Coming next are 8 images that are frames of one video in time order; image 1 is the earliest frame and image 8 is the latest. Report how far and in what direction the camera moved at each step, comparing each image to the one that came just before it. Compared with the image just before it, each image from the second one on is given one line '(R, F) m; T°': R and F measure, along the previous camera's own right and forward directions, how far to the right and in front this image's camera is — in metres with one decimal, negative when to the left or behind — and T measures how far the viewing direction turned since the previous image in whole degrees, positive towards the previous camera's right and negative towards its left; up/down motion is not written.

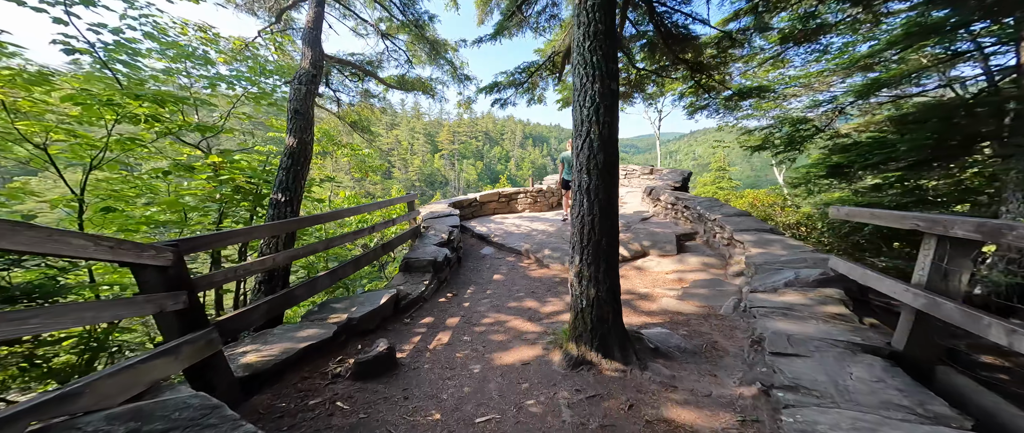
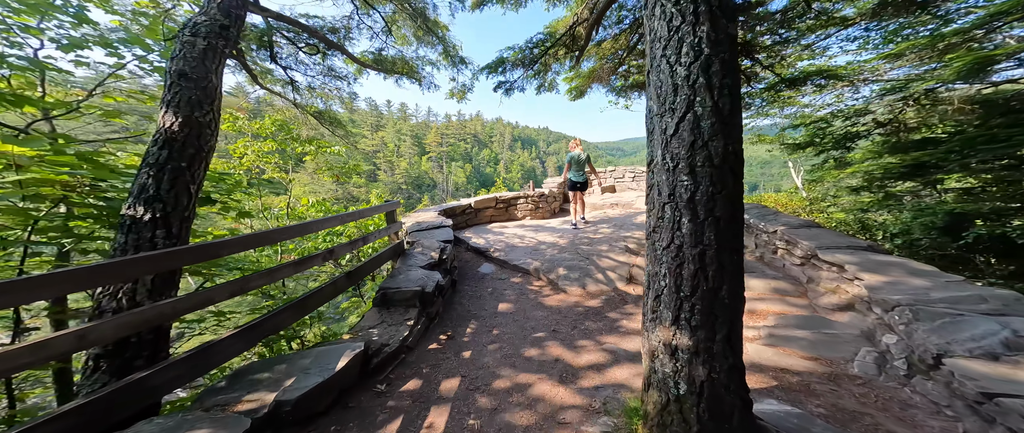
(-0.2, +0.9) m; +2°
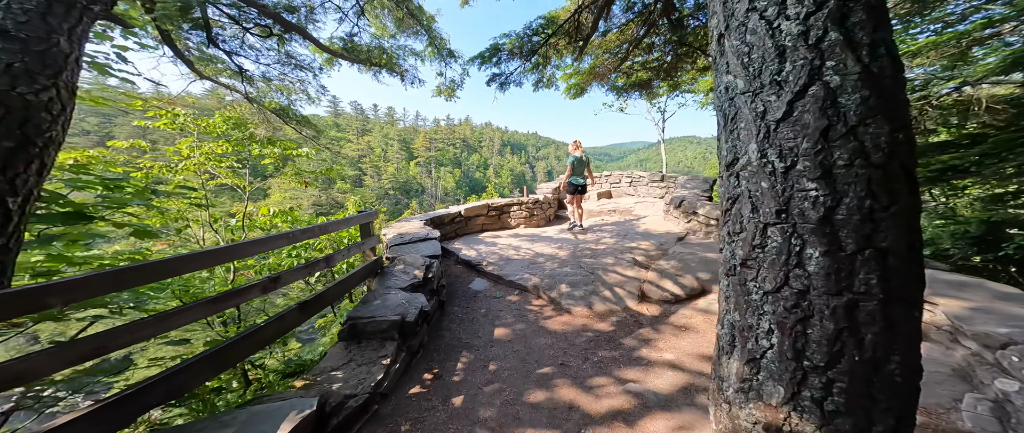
(-0.1, +0.5) m; +2°
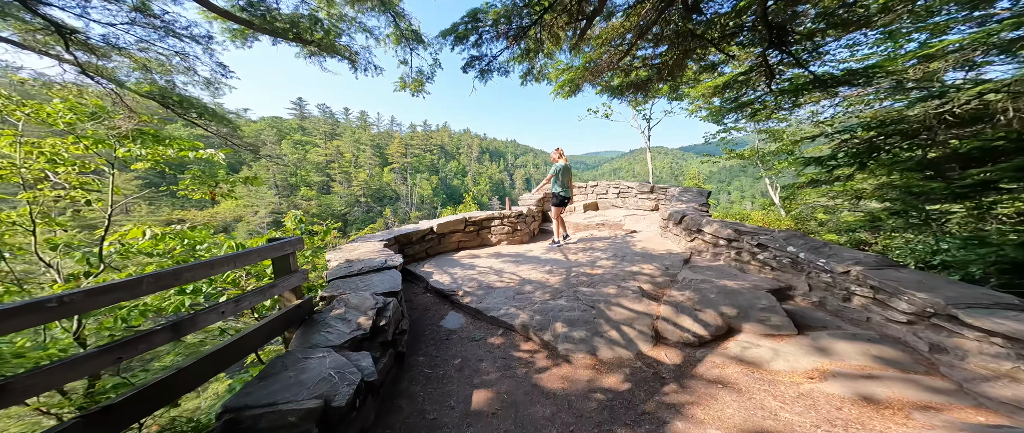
(-0.1, +0.7) m; +5°
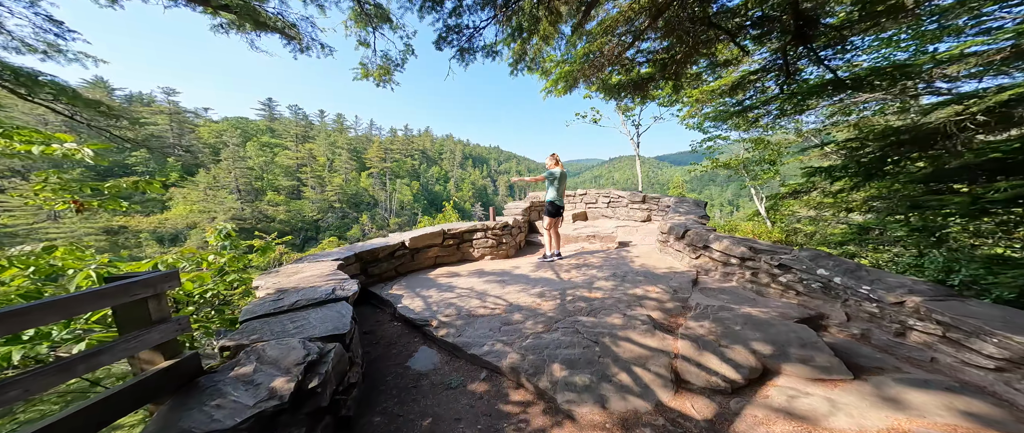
(-0.1, +0.6) m; +4°
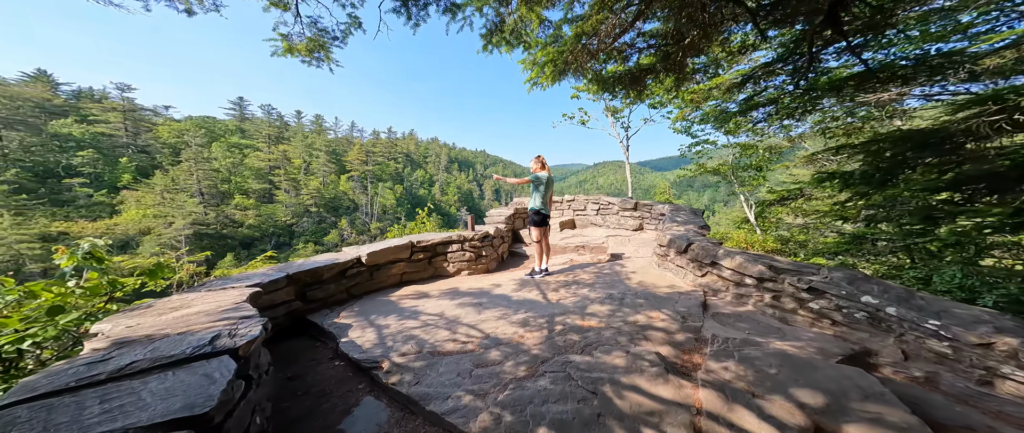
(+0.1, +0.6) m; +3°
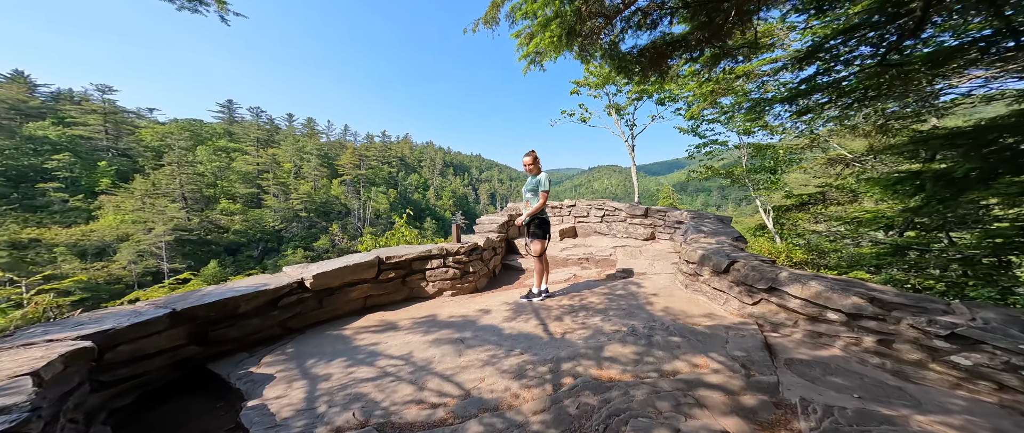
(0.0, +0.8) m; +1°
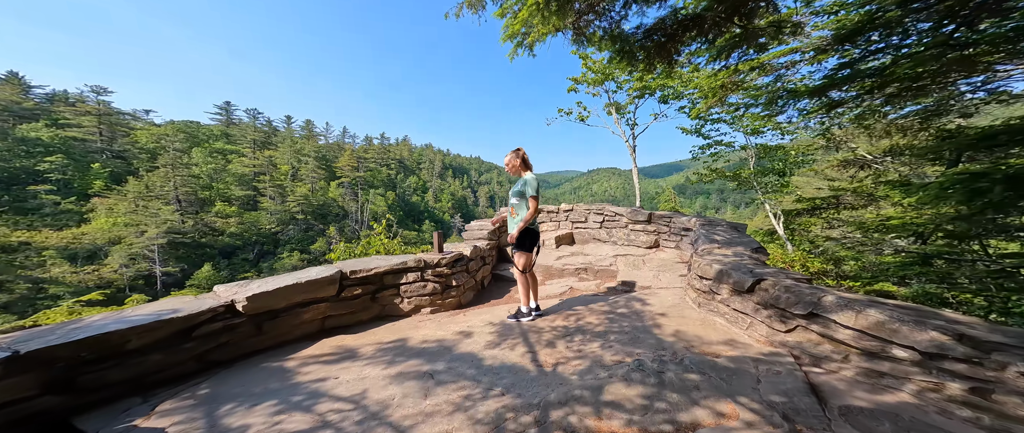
(+0.1, +0.4) m; 0°
